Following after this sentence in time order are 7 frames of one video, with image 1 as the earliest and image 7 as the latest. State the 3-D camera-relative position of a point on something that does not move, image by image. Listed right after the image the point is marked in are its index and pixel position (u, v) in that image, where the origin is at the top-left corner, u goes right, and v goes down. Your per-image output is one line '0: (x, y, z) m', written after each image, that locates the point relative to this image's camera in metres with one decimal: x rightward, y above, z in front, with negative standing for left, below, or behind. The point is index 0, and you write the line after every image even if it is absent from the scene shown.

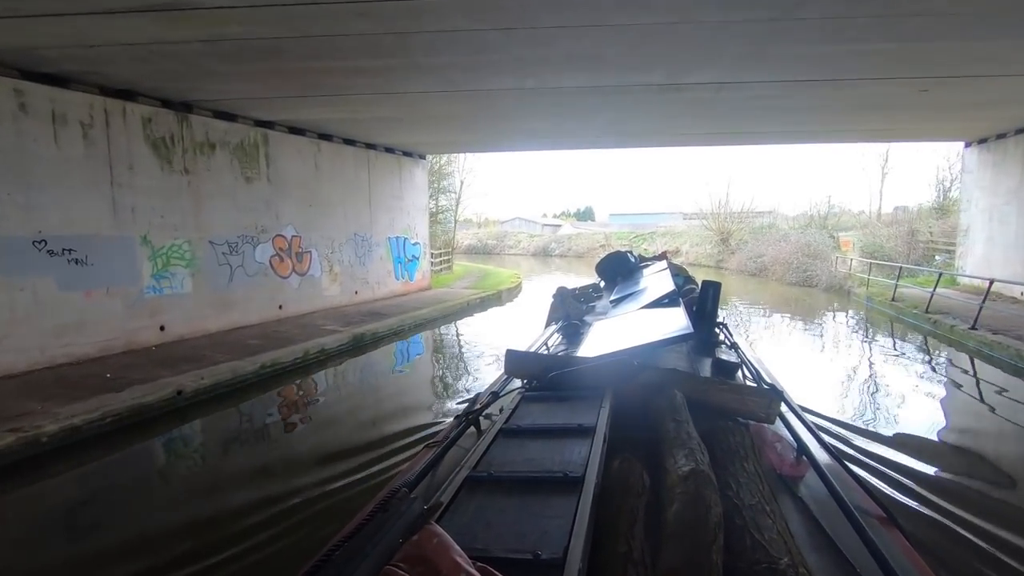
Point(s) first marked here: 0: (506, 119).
0: (-0.1, +3.6, +11.4) m
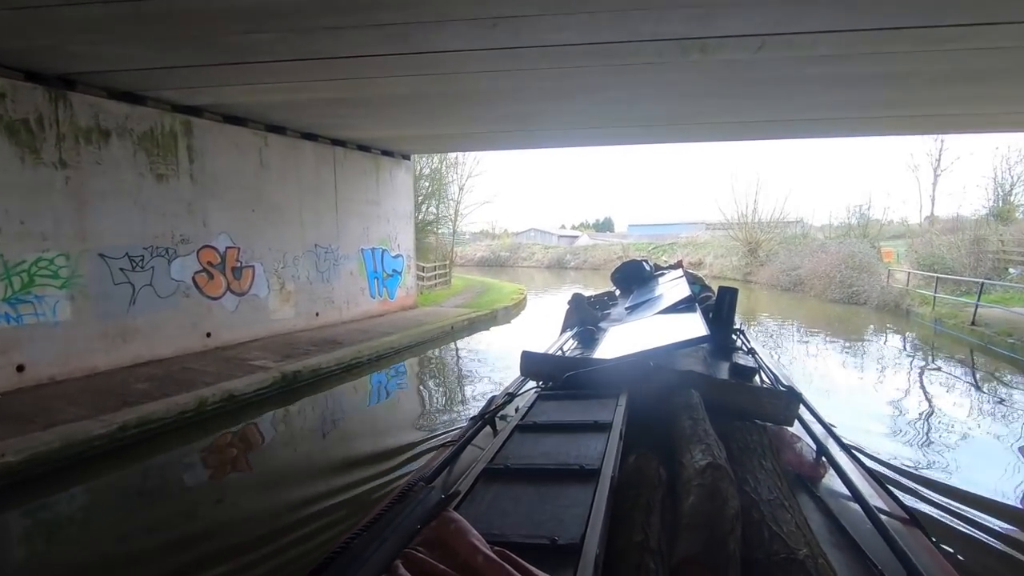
0: (-0.4, +3.2, +9.3) m
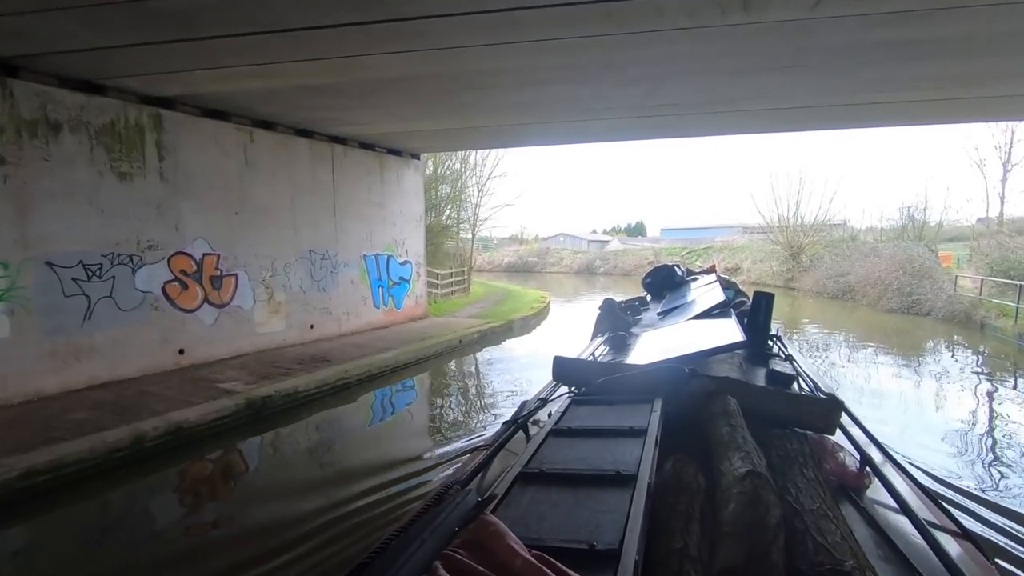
0: (-0.3, +3.0, +8.2) m
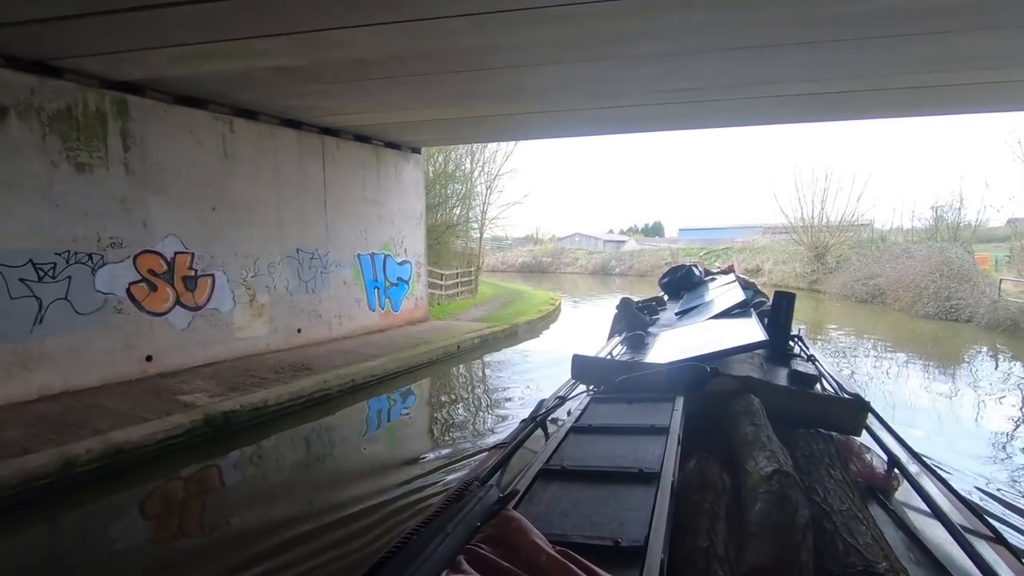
0: (-0.3, +3.0, +7.4) m
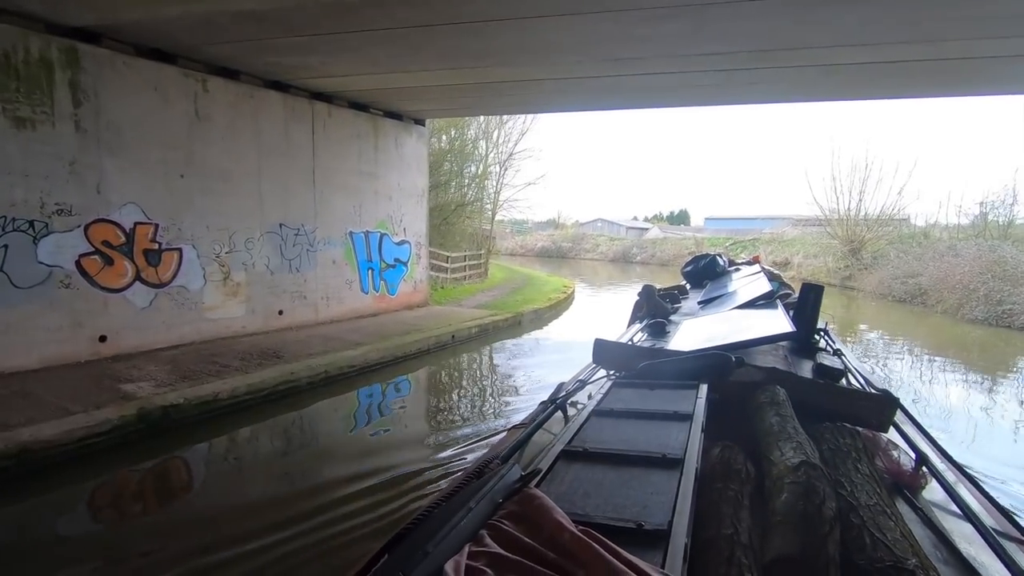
0: (-0.3, +3.2, +6.4) m
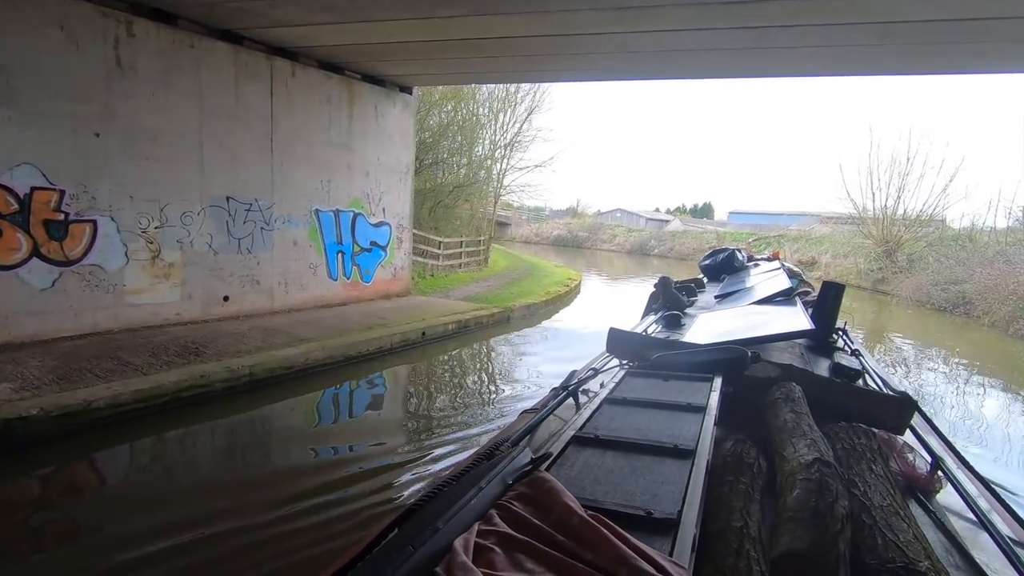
0: (-0.5, +3.2, +5.1) m
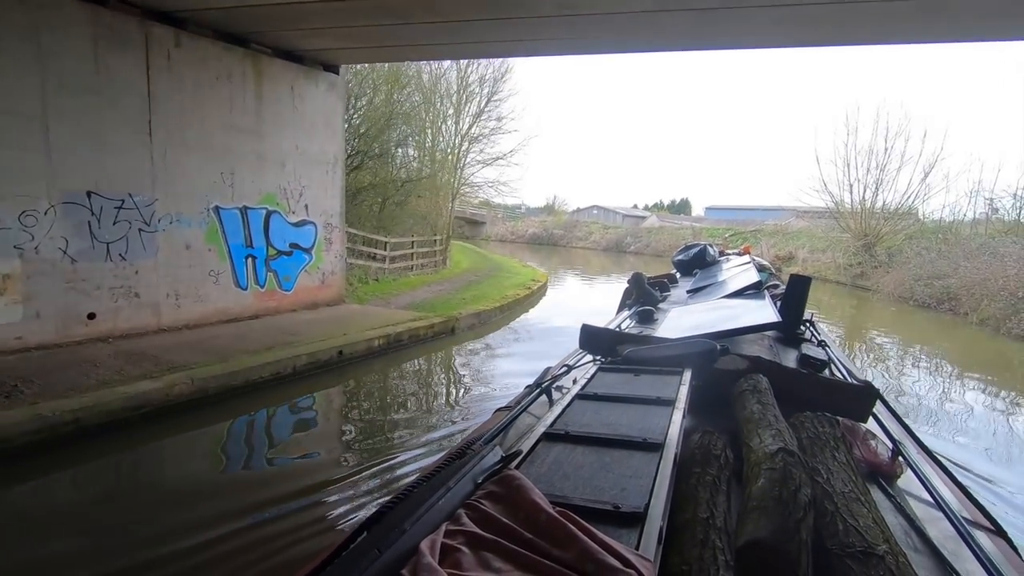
0: (-1.3, +3.1, +3.8) m
